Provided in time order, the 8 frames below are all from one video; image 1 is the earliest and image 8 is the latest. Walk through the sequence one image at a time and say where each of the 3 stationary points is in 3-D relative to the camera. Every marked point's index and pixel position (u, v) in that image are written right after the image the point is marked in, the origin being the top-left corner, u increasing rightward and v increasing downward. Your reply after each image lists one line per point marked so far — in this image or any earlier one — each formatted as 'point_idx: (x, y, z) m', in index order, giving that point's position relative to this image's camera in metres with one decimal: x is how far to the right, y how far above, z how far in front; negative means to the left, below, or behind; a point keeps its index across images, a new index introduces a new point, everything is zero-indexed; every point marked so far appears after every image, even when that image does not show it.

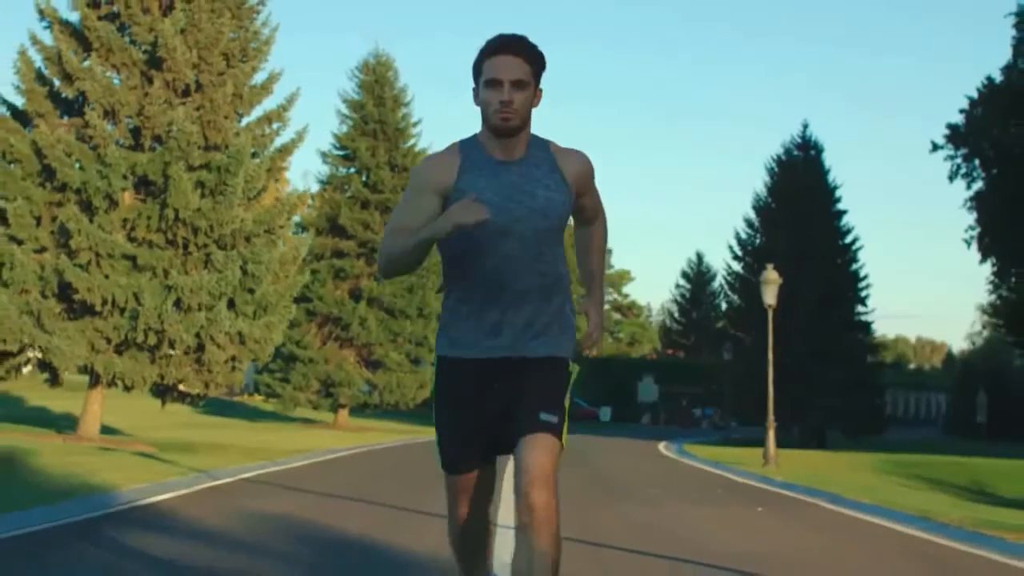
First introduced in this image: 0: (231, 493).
0: (-3.0, -2.3, +15.2) m
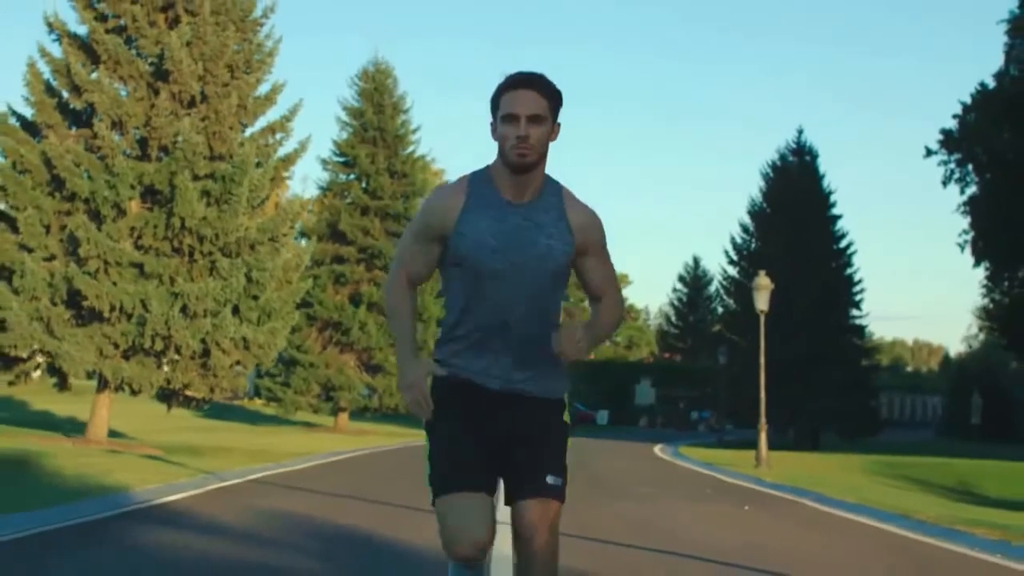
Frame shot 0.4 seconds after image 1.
0: (-3.1, -2.4, +15.9) m
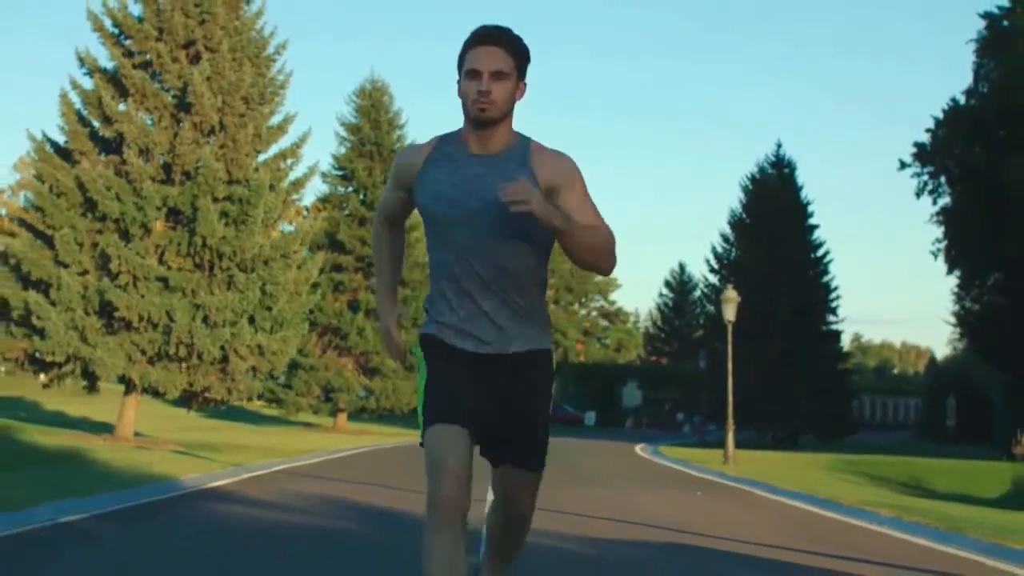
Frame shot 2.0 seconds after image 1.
0: (-3.2, -2.6, +18.8) m
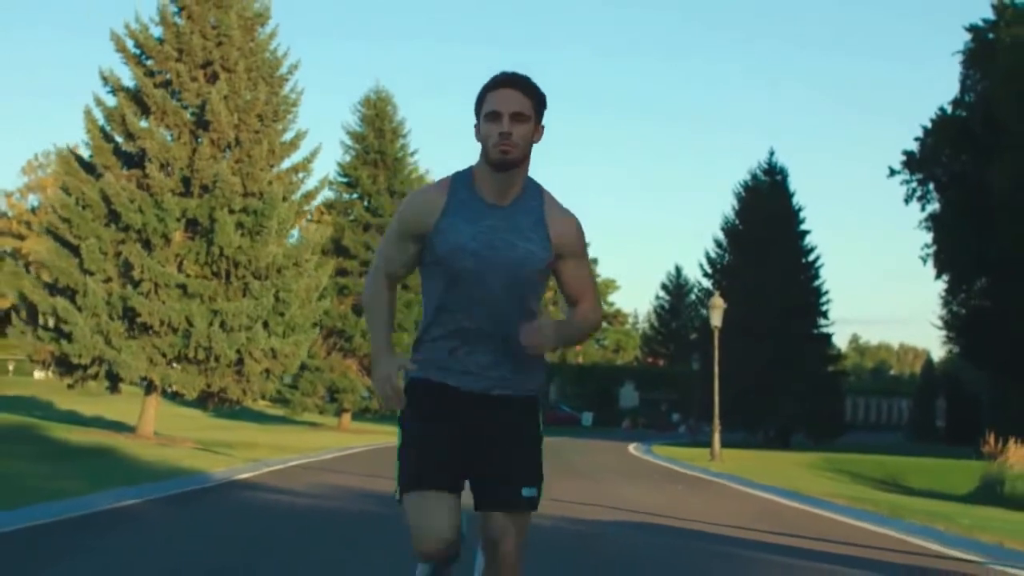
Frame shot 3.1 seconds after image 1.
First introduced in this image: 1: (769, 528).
0: (-3.2, -2.8, +20.7) m
1: (+2.9, -2.7, +15.4) m
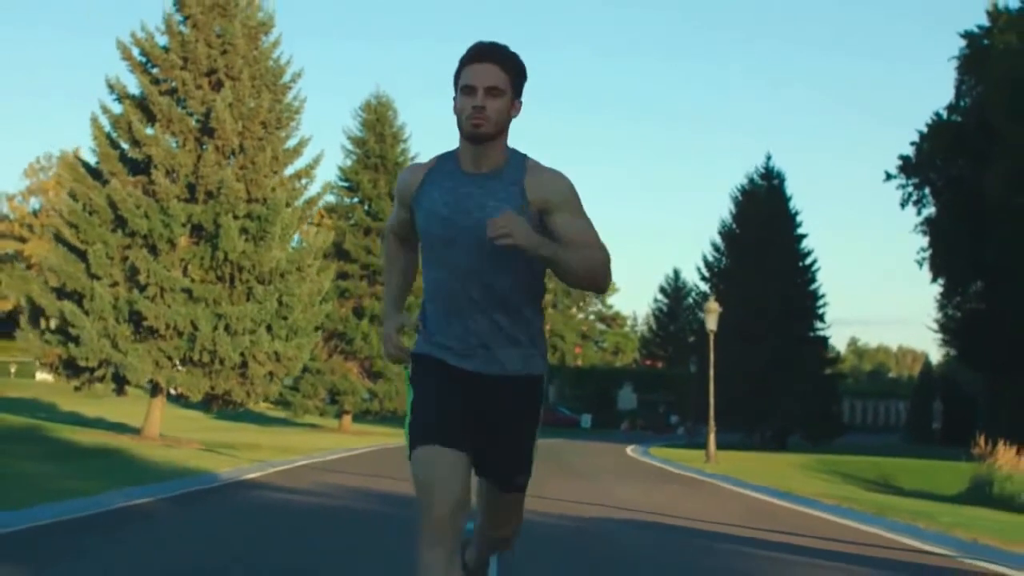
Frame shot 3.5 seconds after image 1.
0: (-3.3, -2.9, +21.3) m
1: (+2.9, -2.8, +16.0) m
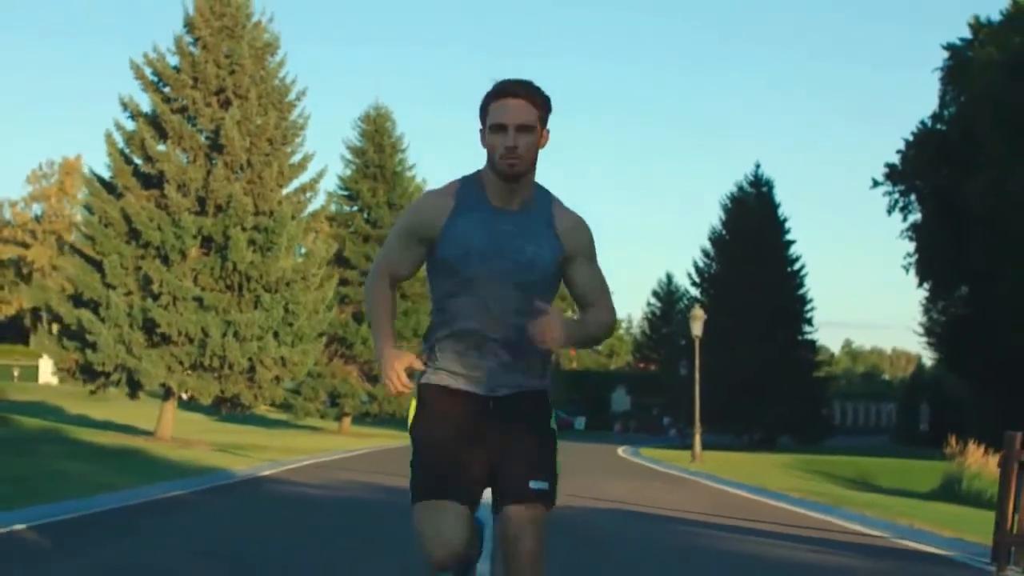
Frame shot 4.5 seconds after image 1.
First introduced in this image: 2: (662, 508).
0: (-3.4, -3.1, +23.1) m
1: (+2.8, -3.0, +17.8) m
2: (+2.0, -3.0, +18.7) m
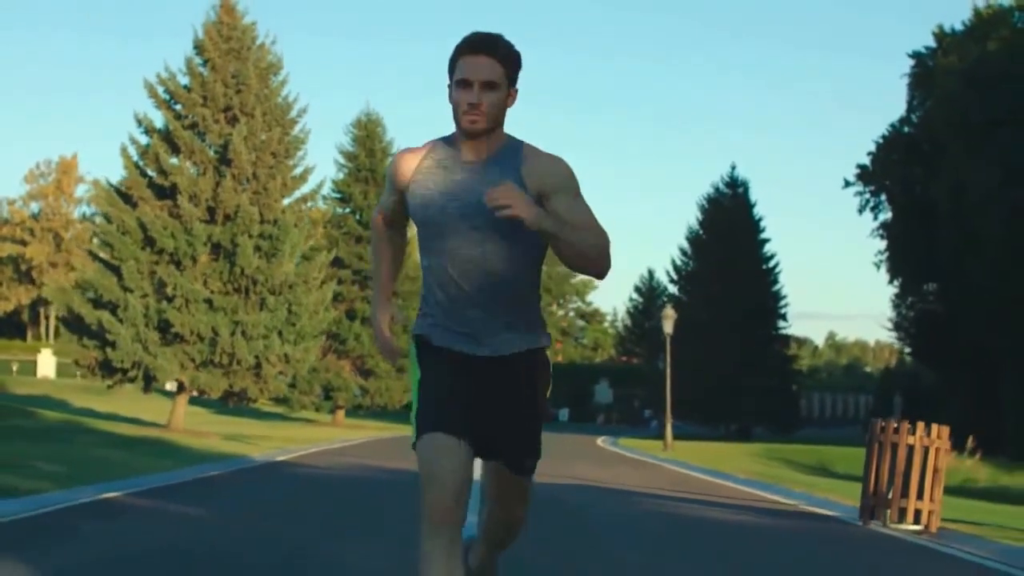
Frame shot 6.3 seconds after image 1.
0: (-3.6, -3.2, +26.1) m
1: (+2.6, -3.1, +20.9) m
2: (+1.8, -3.2, +21.8) m
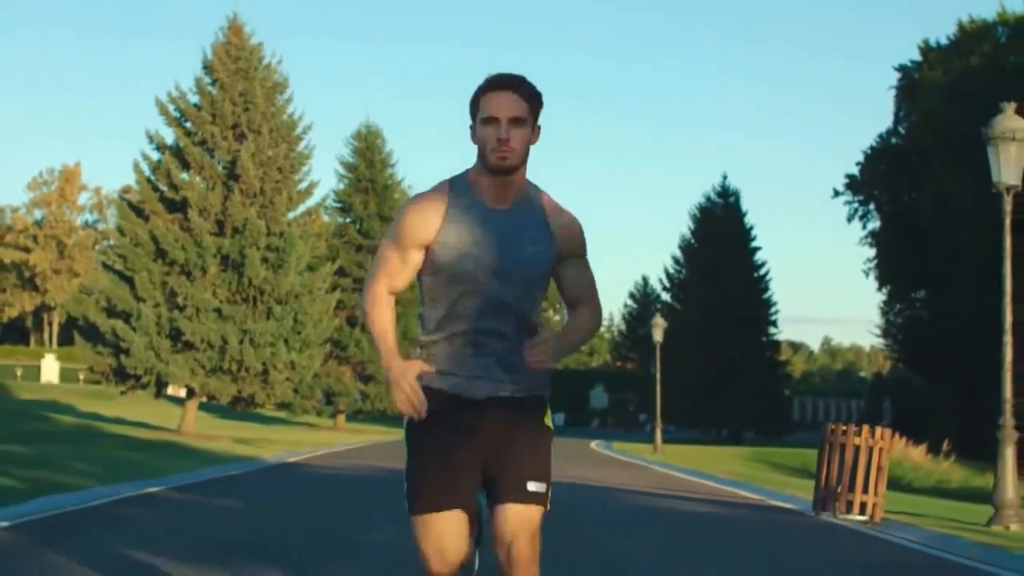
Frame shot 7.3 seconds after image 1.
0: (-3.7, -3.5, +27.8) m
1: (+2.5, -3.3, +22.6) m
2: (+1.7, -3.4, +23.5) m
